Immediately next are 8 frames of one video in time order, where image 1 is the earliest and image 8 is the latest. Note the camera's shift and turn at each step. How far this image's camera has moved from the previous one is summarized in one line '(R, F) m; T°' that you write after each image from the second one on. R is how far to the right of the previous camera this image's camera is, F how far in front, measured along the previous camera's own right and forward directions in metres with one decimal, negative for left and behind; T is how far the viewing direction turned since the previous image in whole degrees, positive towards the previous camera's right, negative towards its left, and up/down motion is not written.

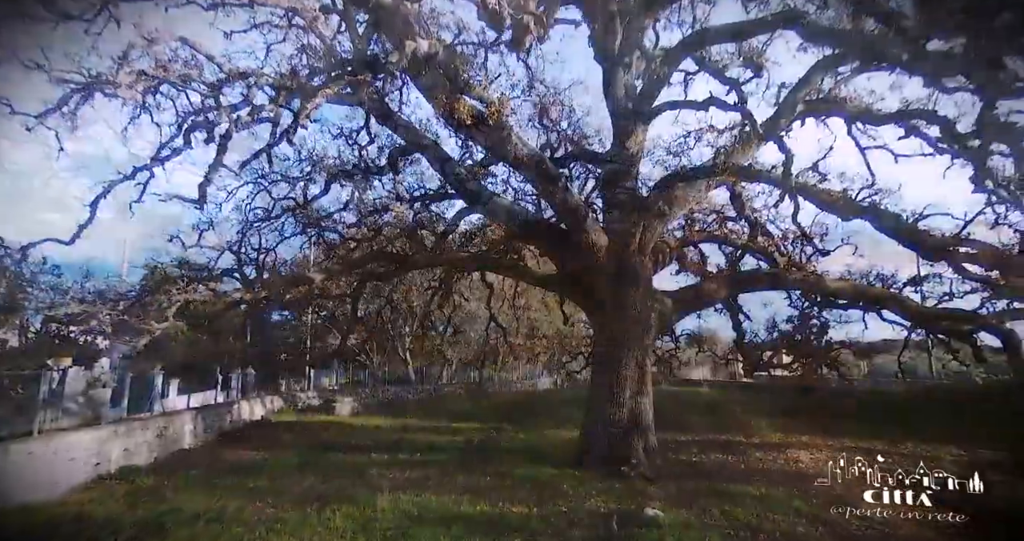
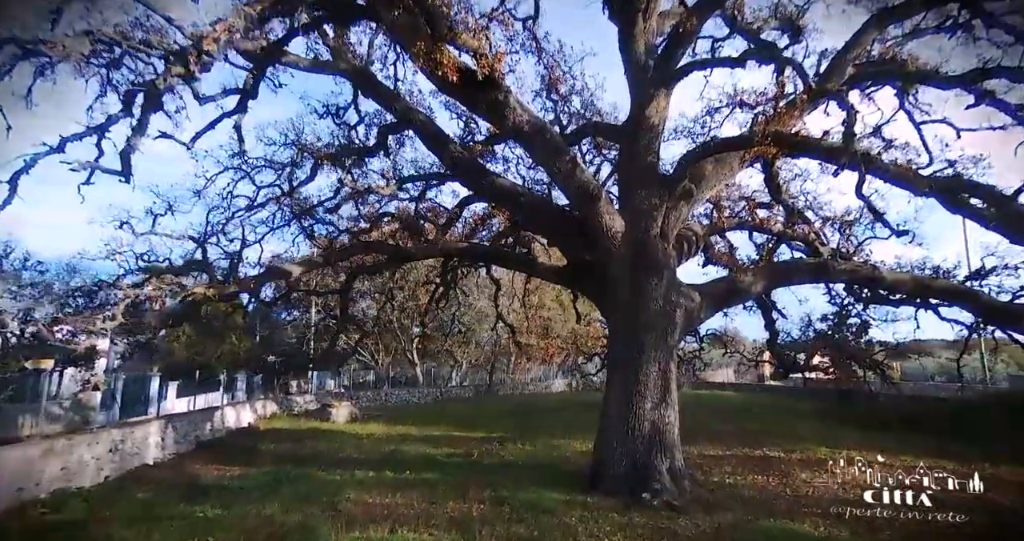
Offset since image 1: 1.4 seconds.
(+0.2, +1.2) m; -2°
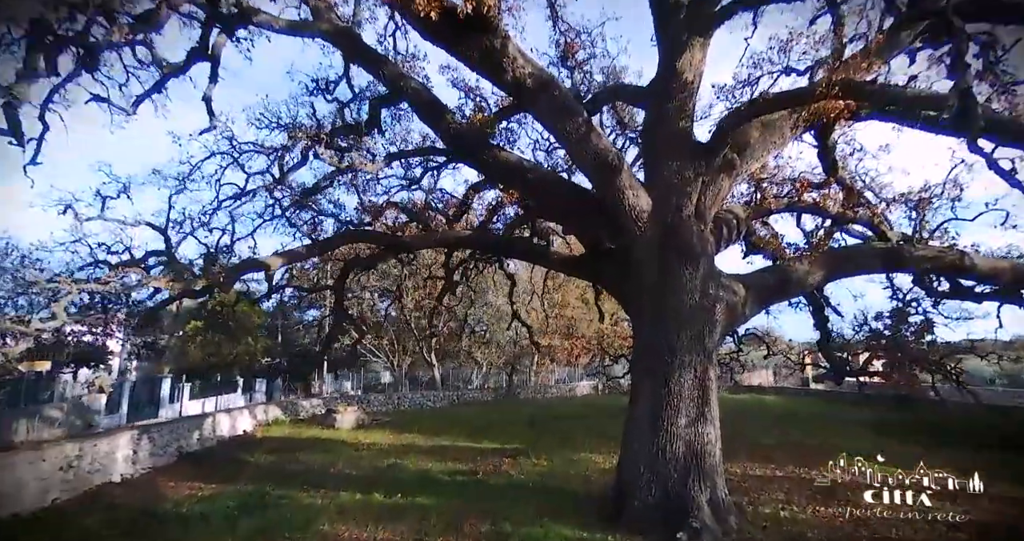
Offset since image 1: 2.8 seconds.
(+0.2, +1.2) m; -3°
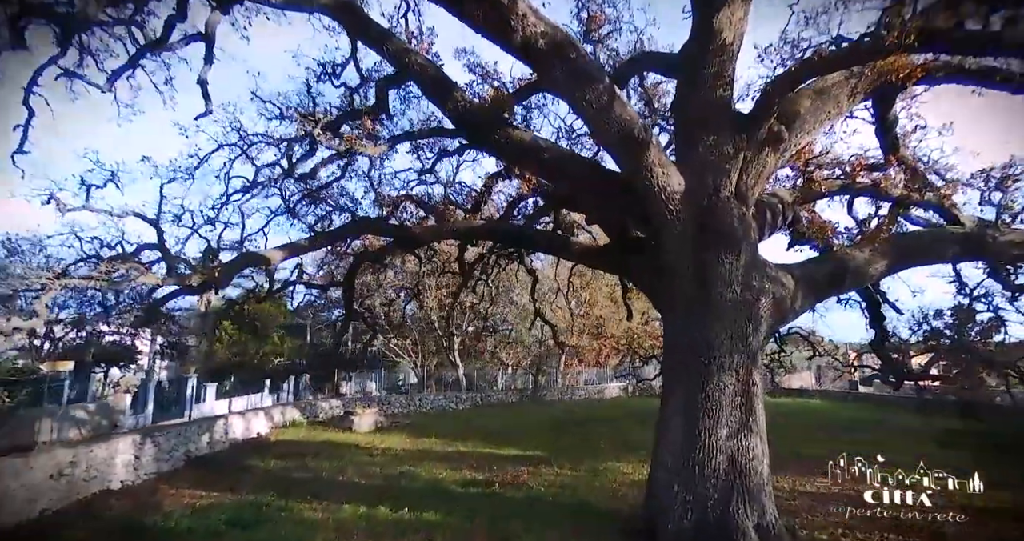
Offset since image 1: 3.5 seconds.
(+0.2, +0.7) m; -3°
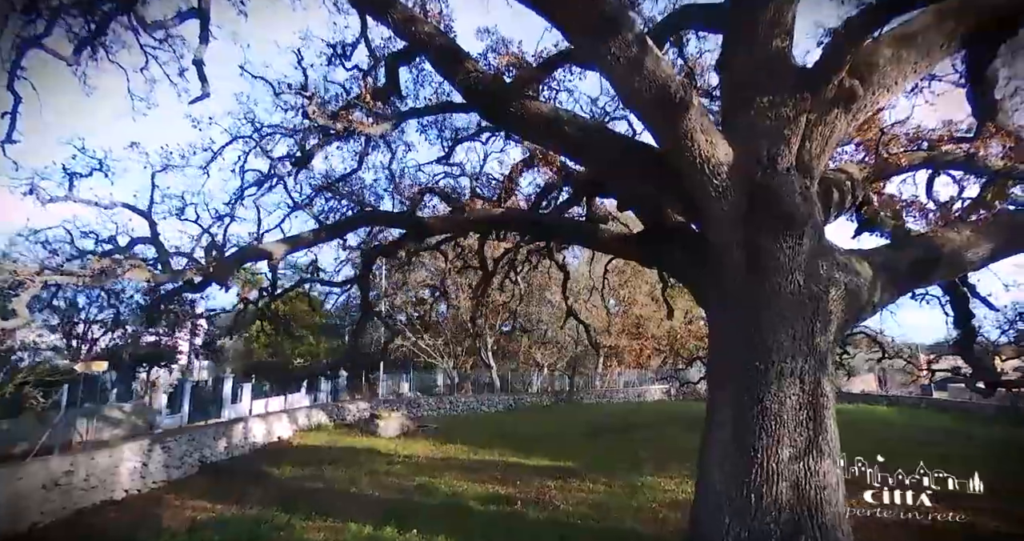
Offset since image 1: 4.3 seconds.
(+0.2, +0.8) m; -4°
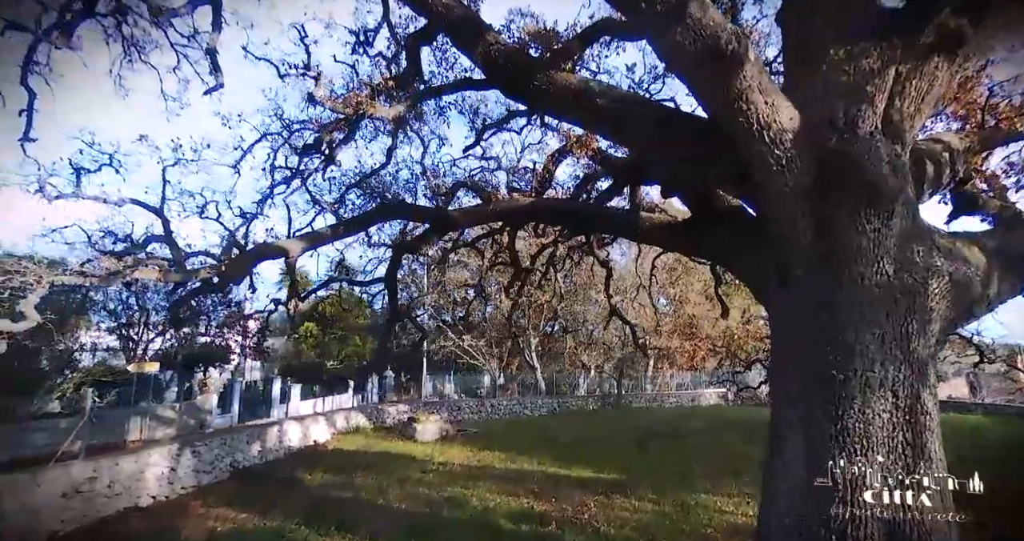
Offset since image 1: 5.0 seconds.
(+0.2, +0.6) m; -5°
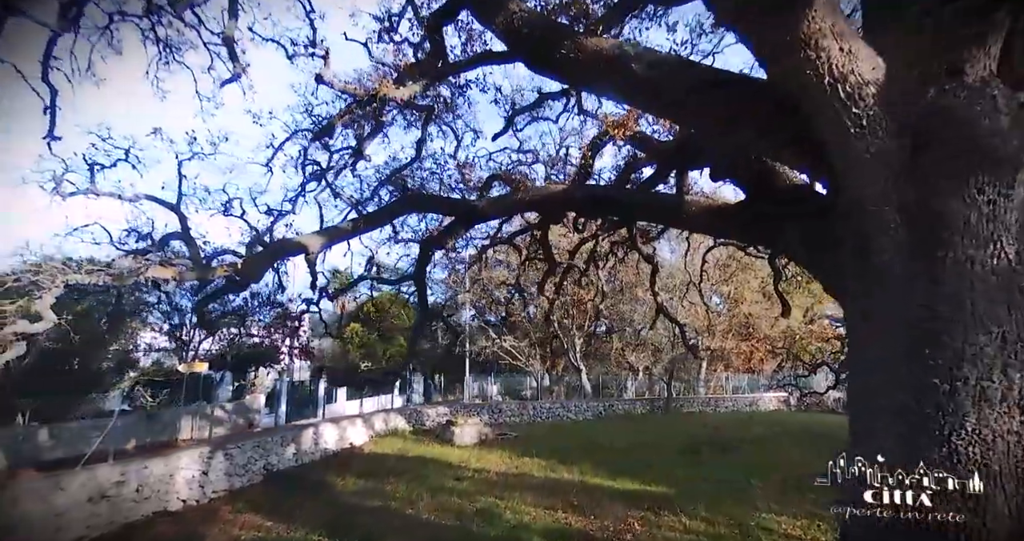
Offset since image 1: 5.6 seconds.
(+0.2, +0.5) m; -5°
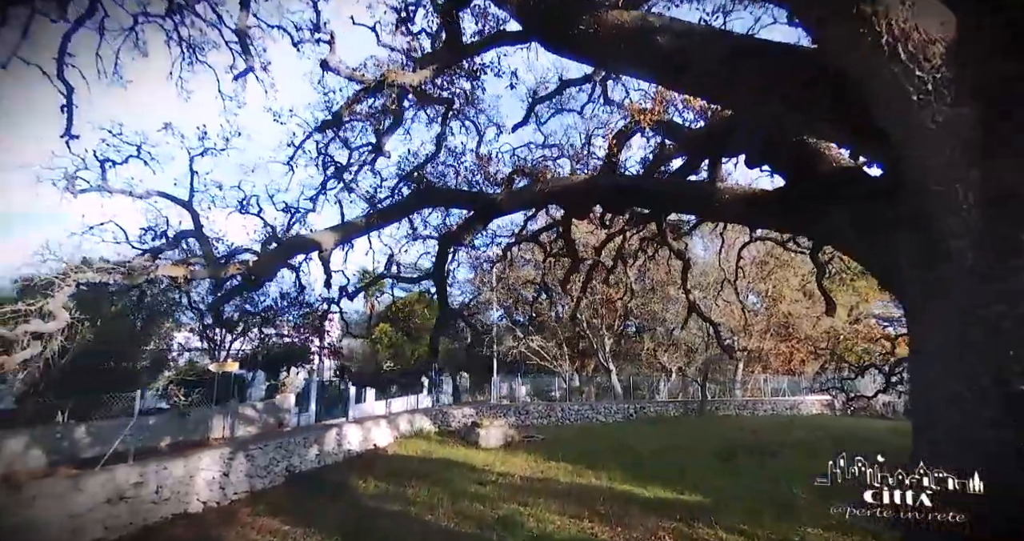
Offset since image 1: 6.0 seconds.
(+0.1, +0.3) m; -3°
